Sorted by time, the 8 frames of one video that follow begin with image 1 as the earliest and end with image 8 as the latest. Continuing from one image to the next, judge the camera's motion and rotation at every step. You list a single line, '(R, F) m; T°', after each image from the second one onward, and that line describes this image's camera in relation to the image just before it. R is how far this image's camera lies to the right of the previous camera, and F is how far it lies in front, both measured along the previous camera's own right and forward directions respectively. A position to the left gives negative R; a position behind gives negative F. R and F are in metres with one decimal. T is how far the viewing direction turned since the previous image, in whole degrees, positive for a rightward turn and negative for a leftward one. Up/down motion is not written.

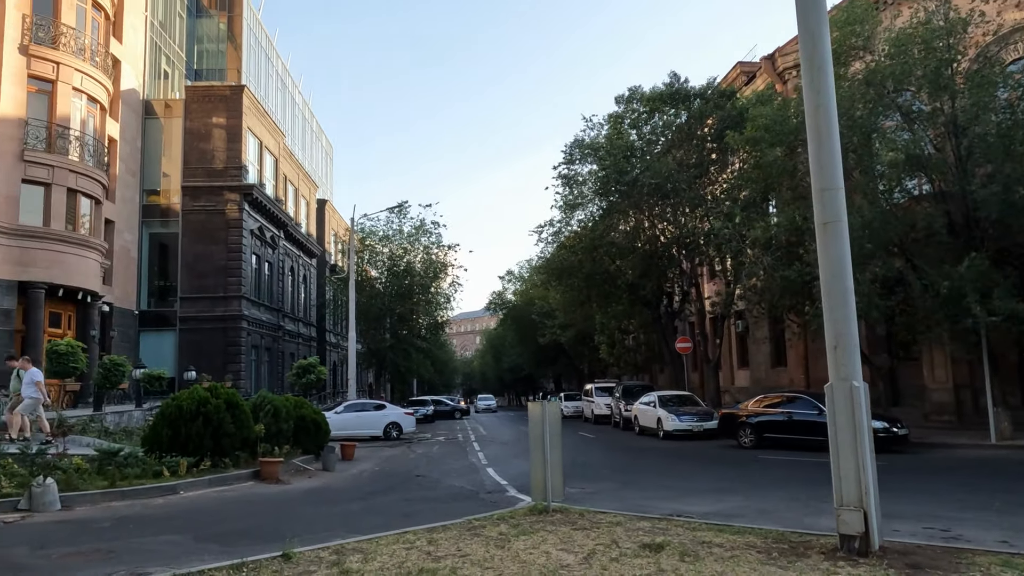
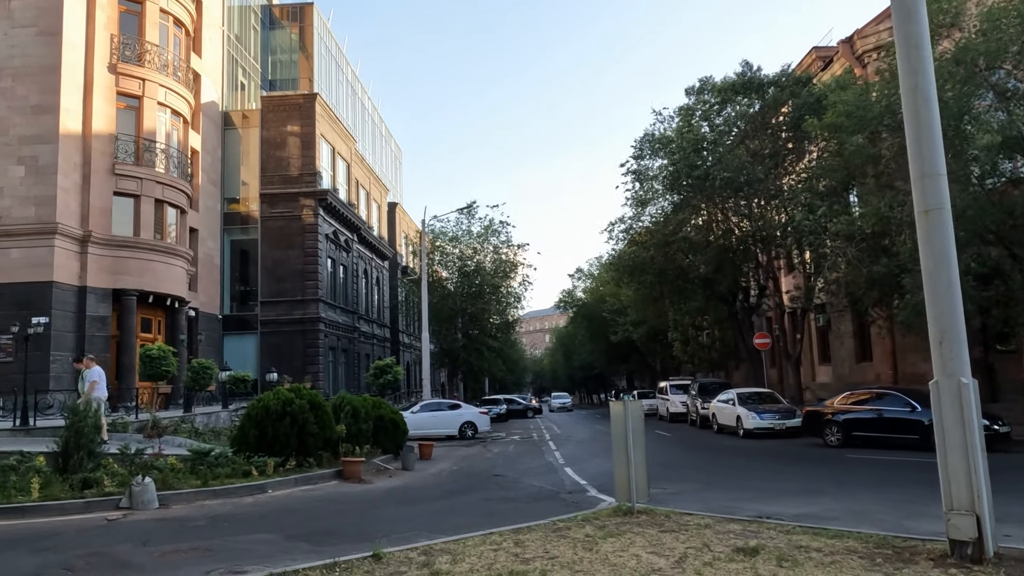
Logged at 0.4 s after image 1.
(-0.1, +0.1) m; -5°
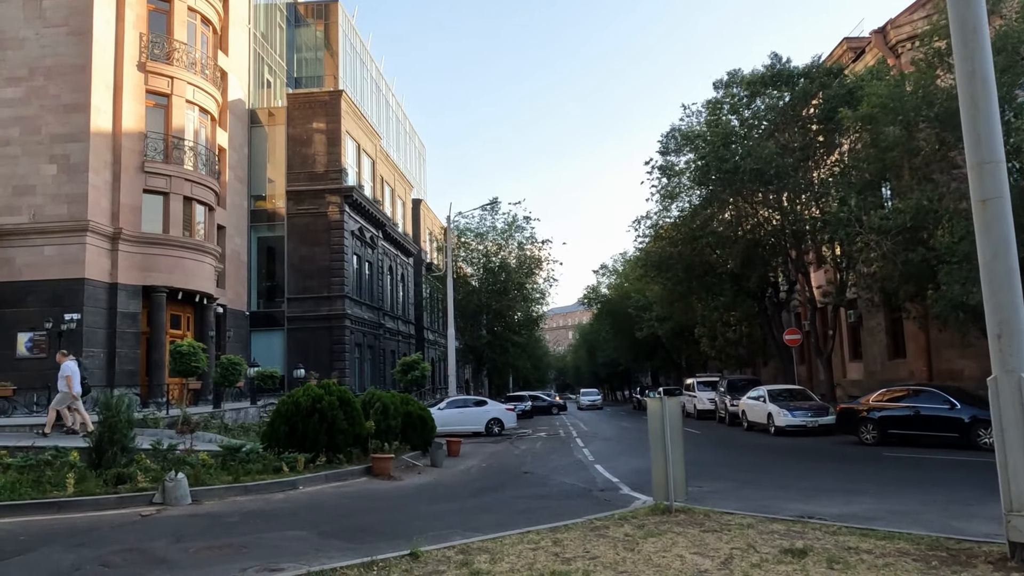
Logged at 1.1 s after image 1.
(-0.2, +0.2) m; -2°
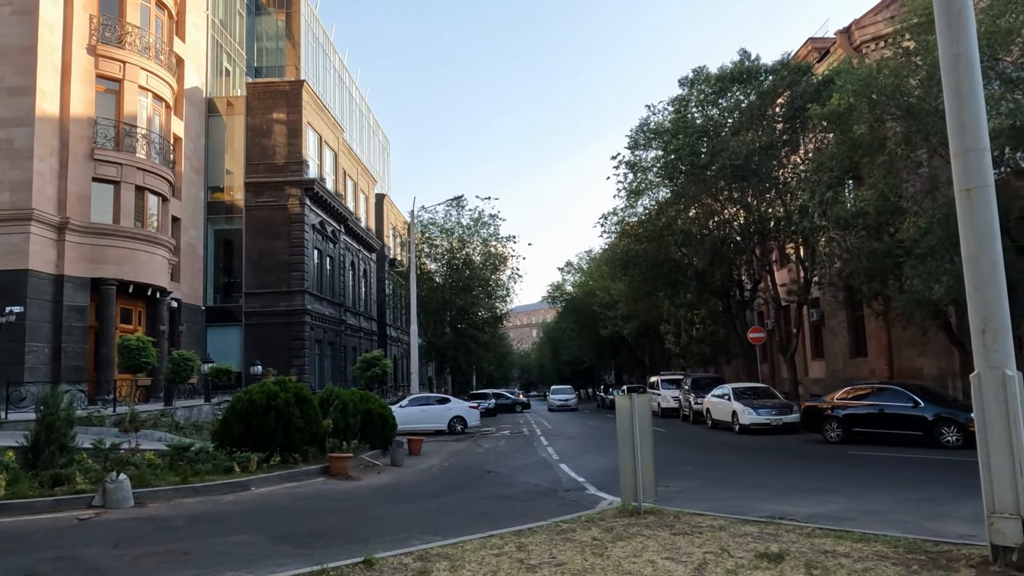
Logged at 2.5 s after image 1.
(0.0, +0.4) m; +3°
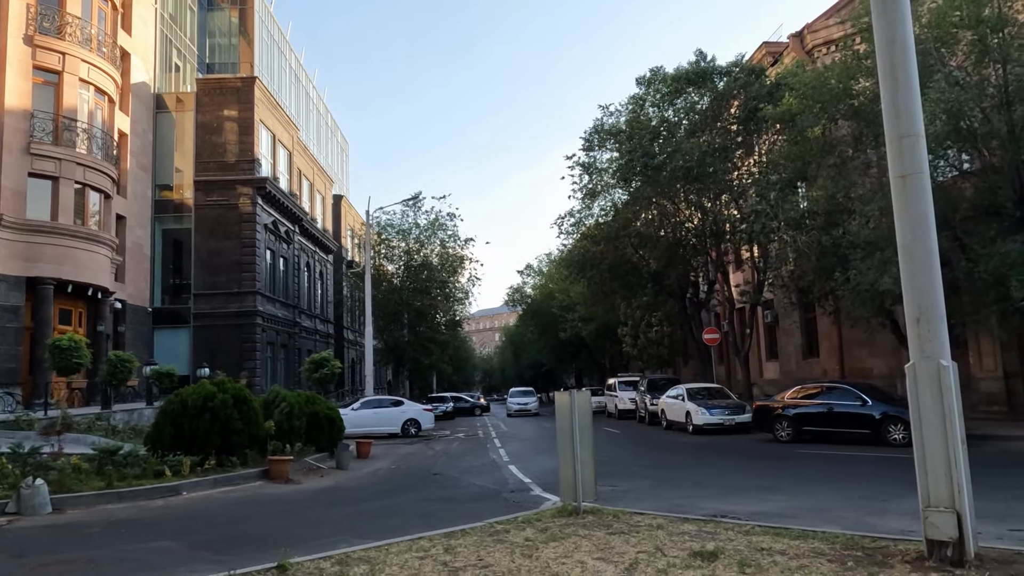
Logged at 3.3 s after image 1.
(+0.3, +0.3) m; +3°
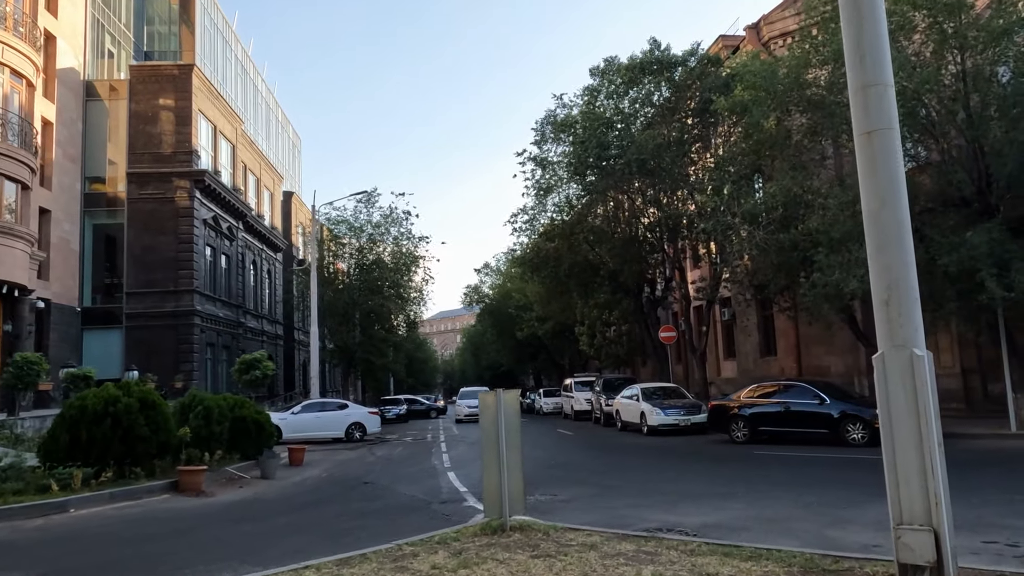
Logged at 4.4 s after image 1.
(+0.5, +1.1) m; +3°
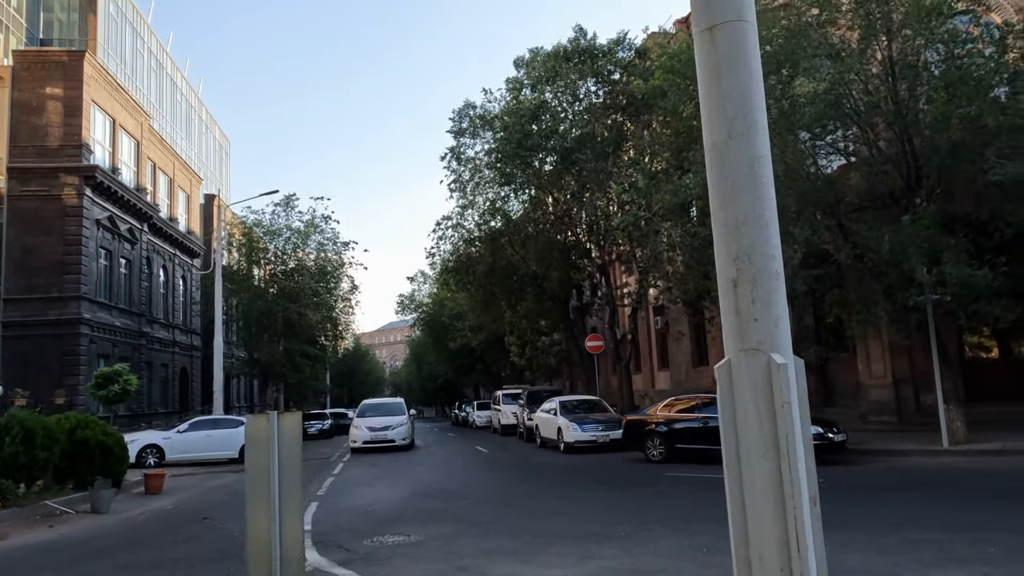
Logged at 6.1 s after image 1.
(+1.3, +1.8) m; +3°
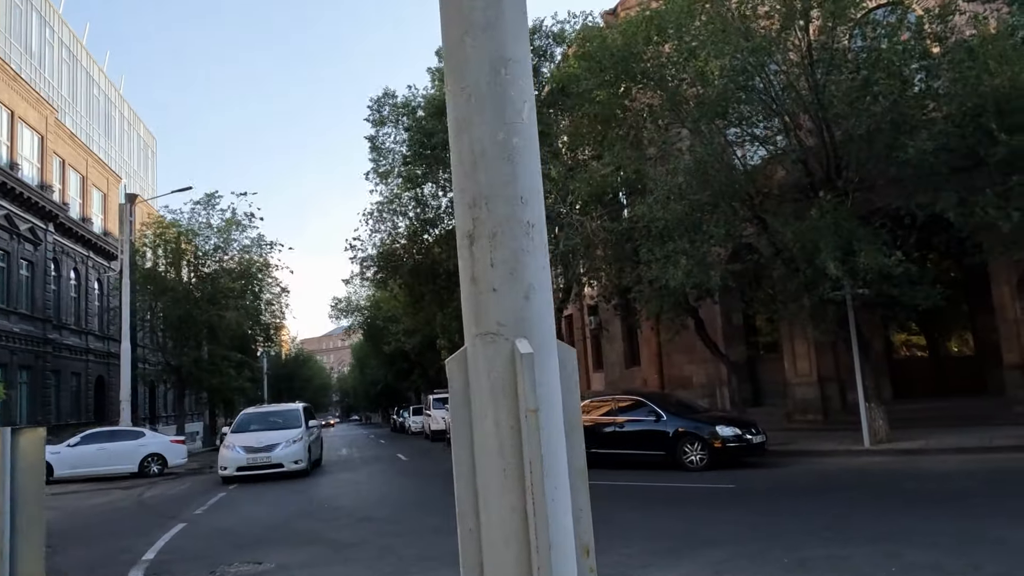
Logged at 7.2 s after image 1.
(+1.0, +1.0) m; +4°
